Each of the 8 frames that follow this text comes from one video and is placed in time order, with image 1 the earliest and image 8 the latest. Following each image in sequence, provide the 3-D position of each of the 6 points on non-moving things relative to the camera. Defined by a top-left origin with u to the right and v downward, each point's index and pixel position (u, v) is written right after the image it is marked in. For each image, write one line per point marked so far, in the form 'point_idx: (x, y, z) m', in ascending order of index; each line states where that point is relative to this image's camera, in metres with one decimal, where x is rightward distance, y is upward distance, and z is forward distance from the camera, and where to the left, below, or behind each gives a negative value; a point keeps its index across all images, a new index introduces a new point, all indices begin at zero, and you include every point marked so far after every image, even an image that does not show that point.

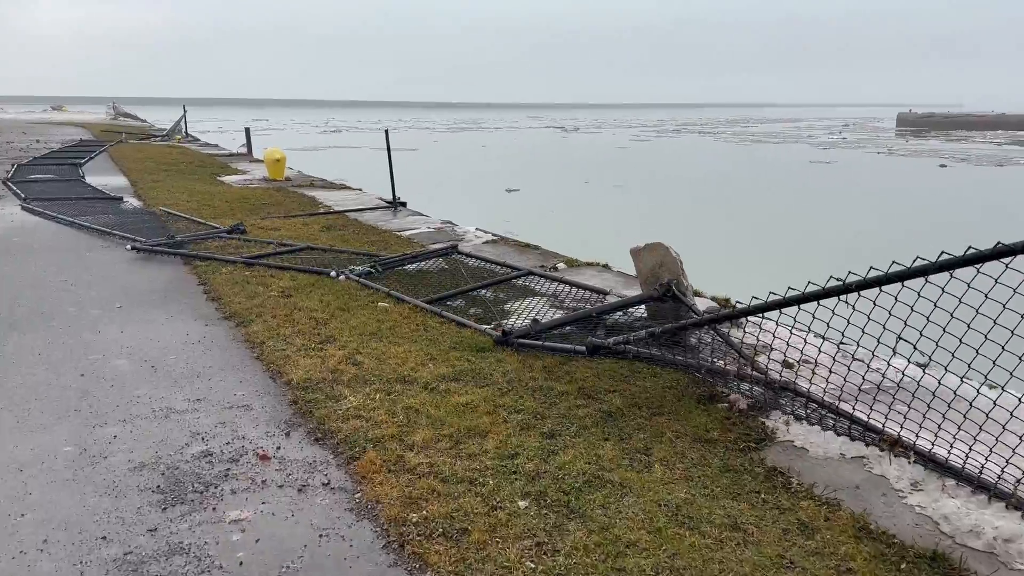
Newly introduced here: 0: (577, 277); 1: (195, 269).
0: (+0.5, +0.1, +5.8) m
1: (-2.3, +0.1, +5.8) m
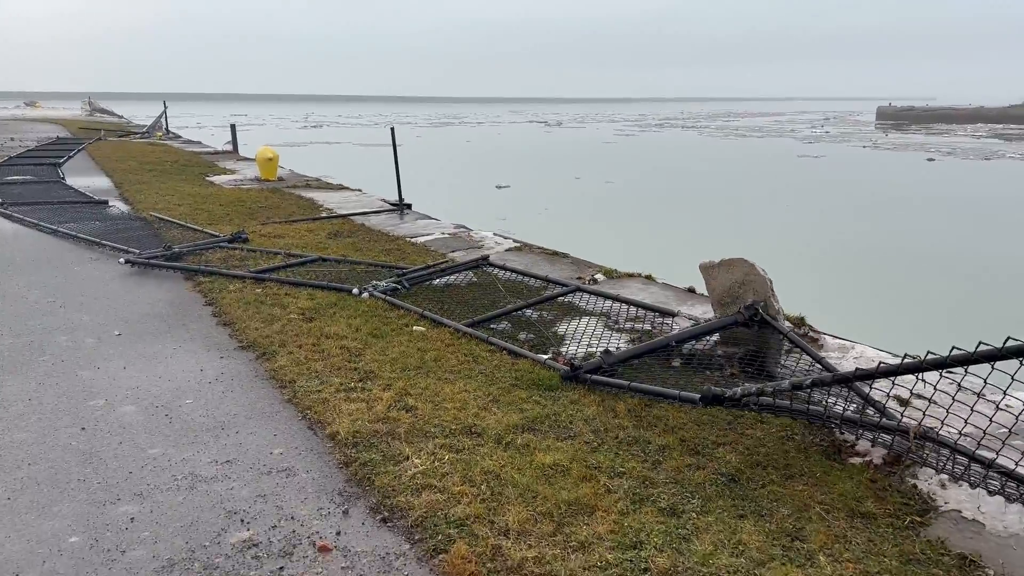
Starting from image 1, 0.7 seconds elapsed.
0: (+0.7, 0.0, +5.3) m
1: (-2.0, 0.0, +5.2) m
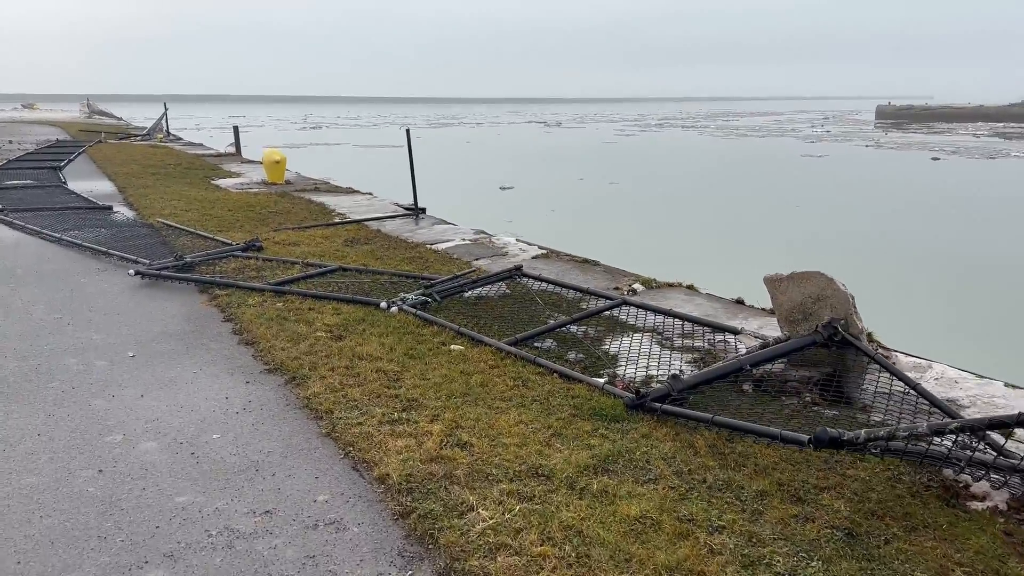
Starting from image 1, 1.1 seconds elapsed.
0: (+1.0, -0.1, +5.0) m
1: (-1.8, -0.1, +4.9) m
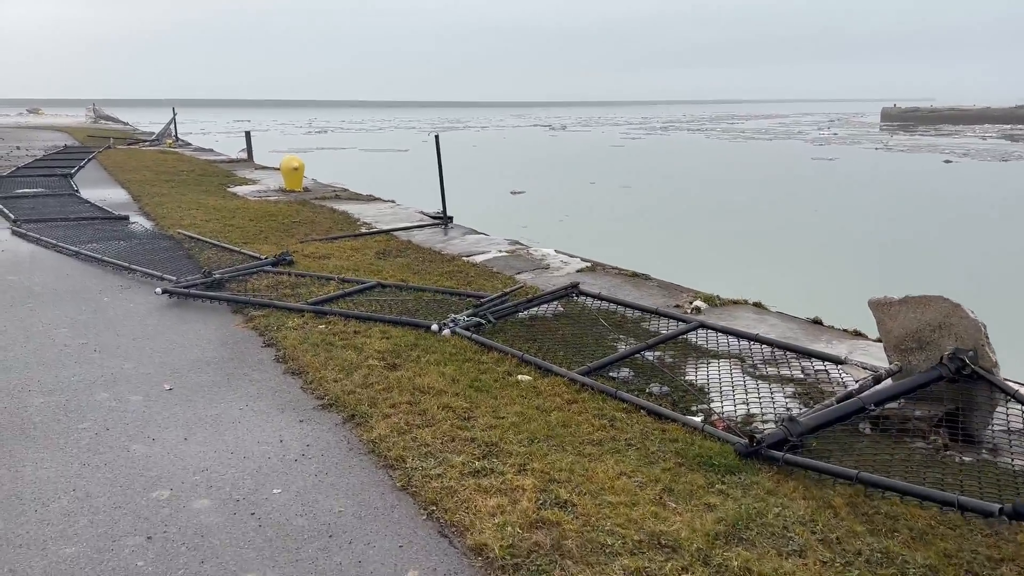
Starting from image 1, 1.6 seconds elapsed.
0: (+1.3, -0.2, +4.6) m
1: (-1.5, -0.2, +4.5) m
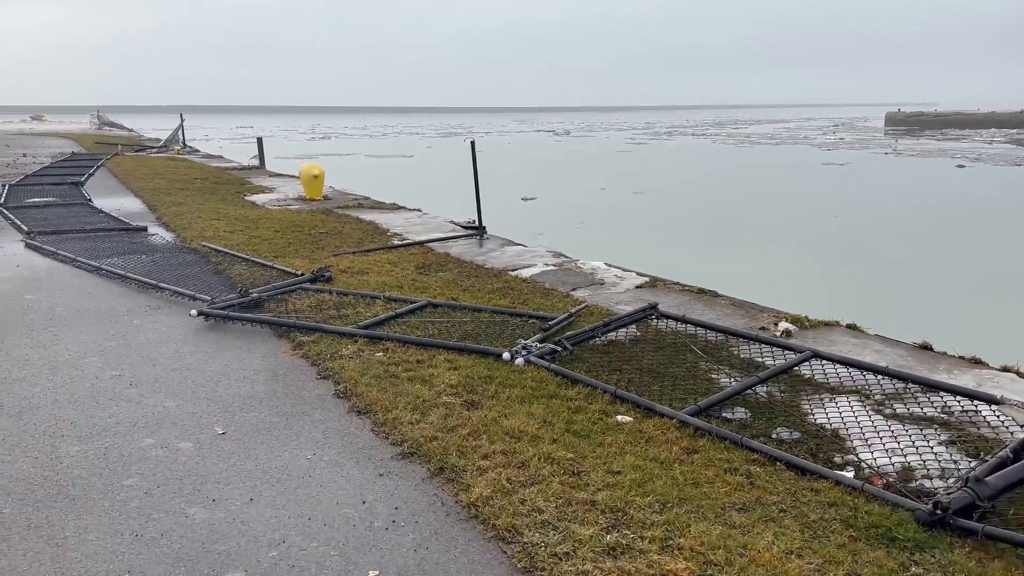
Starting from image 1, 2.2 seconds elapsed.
0: (+1.7, -0.3, +4.2) m
1: (-1.1, -0.3, +4.1) m
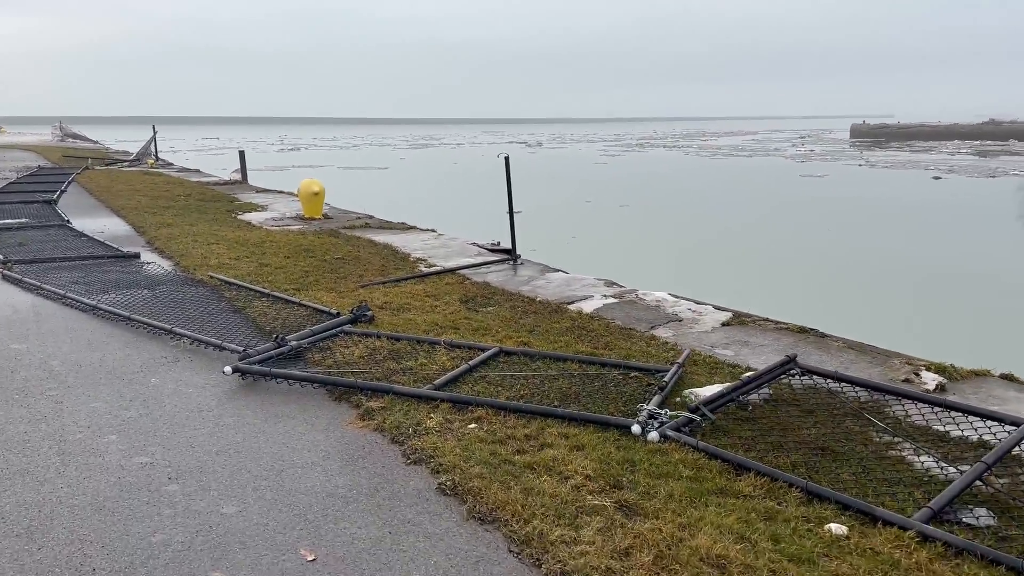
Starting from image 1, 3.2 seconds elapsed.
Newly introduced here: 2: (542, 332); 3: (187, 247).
0: (+2.2, -0.5, +3.5) m
1: (-0.6, -0.5, +3.3) m
2: (+0.2, -0.3, +4.8) m
3: (-3.2, +0.4, +7.9) m
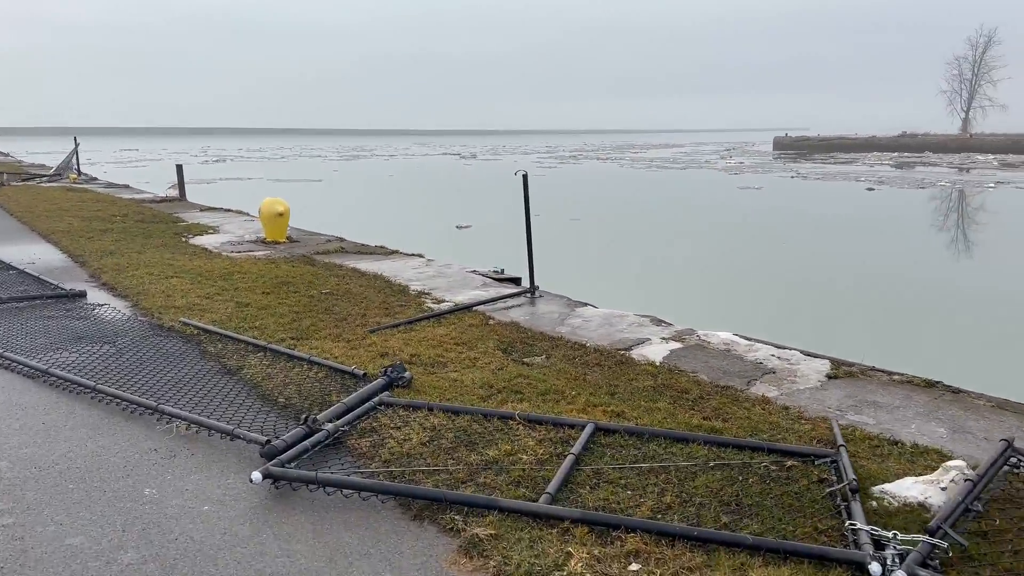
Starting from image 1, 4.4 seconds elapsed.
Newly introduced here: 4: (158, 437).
0: (+2.7, -0.7, +2.8) m
1: (-0.1, -0.8, +2.3) m
2: (+0.6, -0.5, +3.9) m
3: (-3.1, +0.1, +6.7) m
4: (-1.5, -0.6, +3.3) m
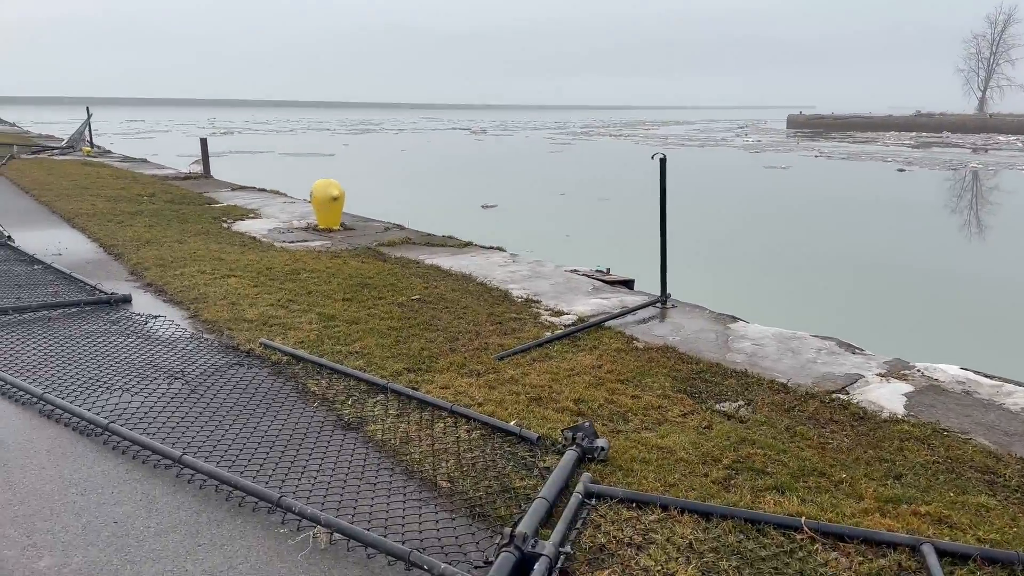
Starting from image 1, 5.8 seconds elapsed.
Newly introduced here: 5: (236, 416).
0: (+3.5, -0.9, +1.7) m
1: (+0.8, -1.0, +1.3) m
2: (+1.4, -0.7, +2.8) m
3: (-2.2, 0.0, +5.6) m
4: (-0.6, -0.7, +2.2) m
5: (-1.1, -0.5, +3.2) m
